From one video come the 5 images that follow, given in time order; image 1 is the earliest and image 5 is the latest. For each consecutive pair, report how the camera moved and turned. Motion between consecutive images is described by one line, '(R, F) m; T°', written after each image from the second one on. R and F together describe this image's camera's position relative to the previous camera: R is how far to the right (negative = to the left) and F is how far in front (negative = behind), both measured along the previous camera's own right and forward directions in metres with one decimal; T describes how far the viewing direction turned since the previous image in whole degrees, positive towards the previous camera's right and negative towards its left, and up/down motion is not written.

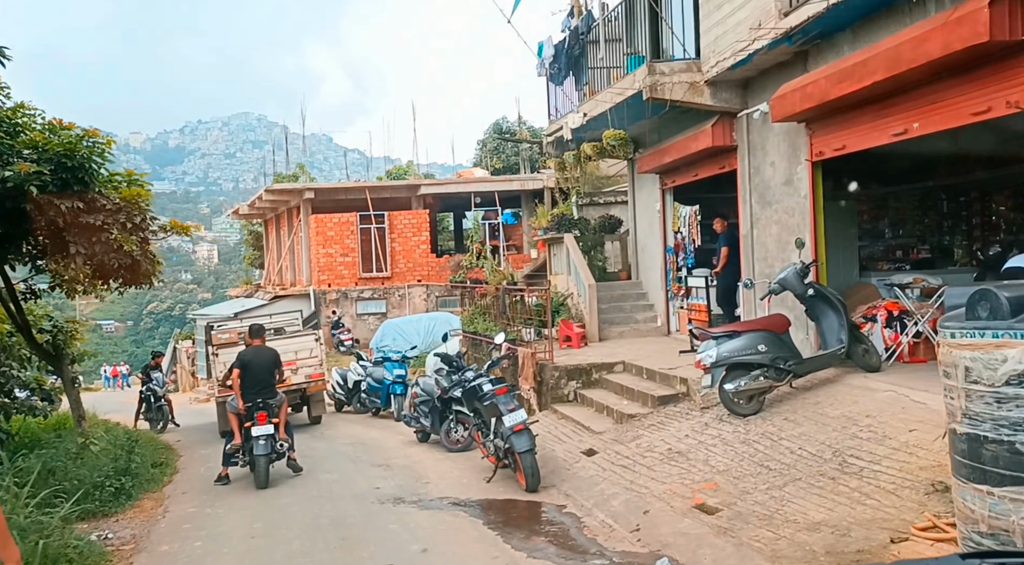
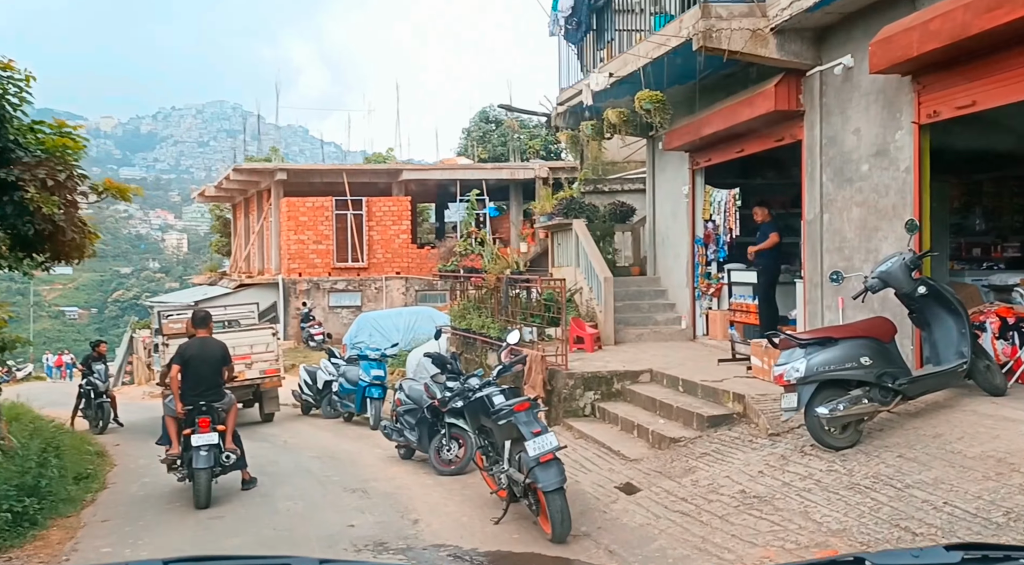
(-0.4, +2.0) m; +2°
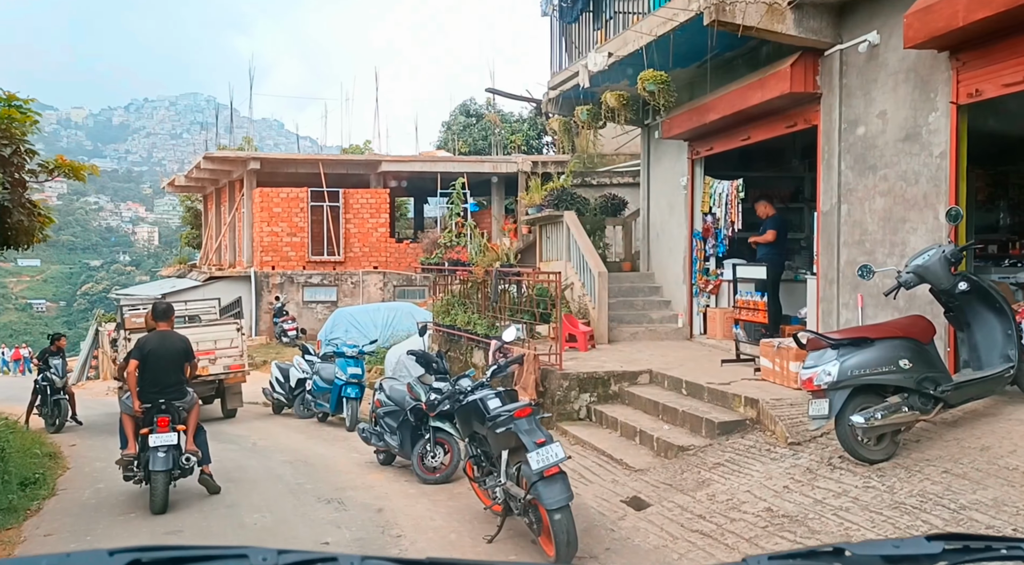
(-0.1, +0.7) m; +2°
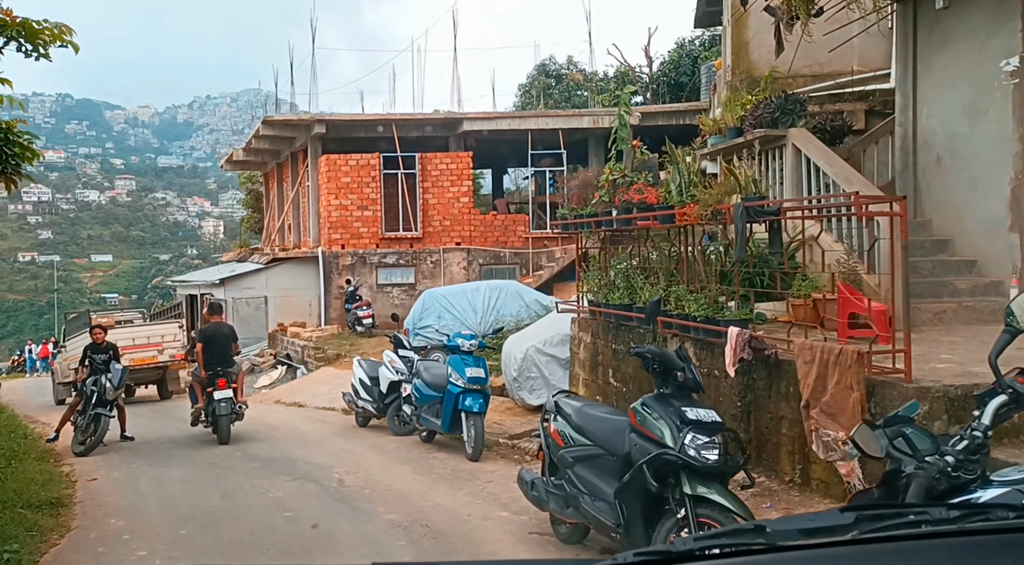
(-1.2, +4.1) m; -4°
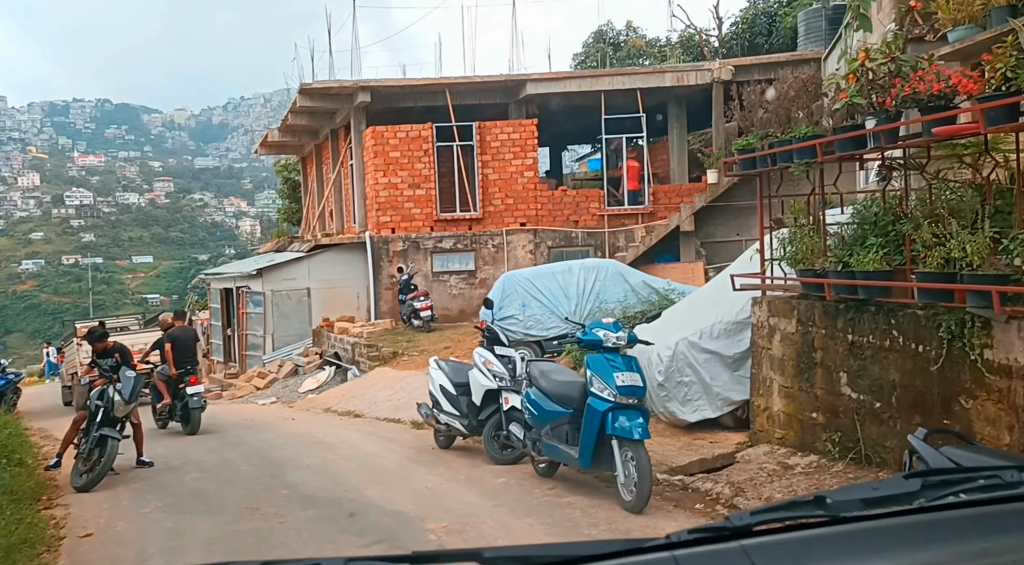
(-0.9, +3.0) m; -2°
